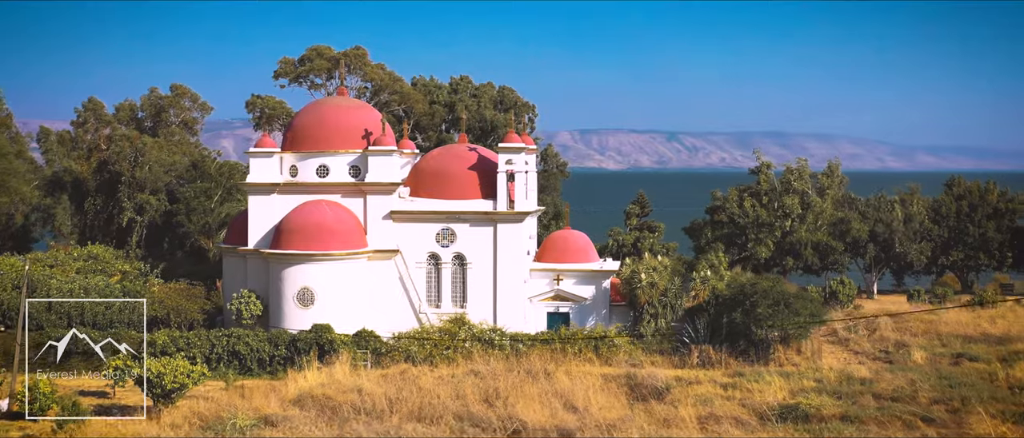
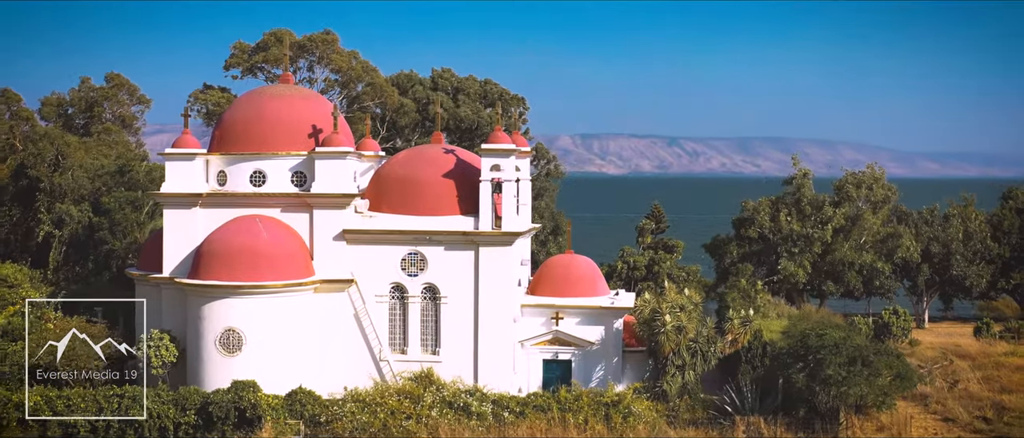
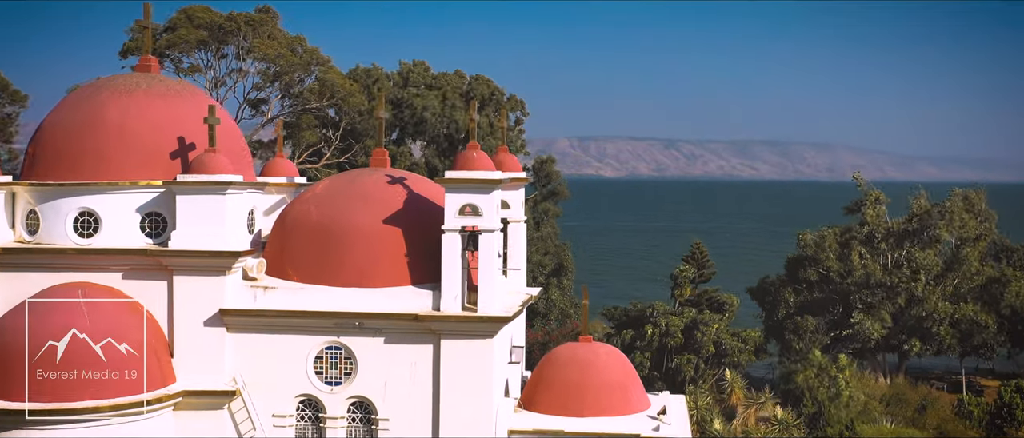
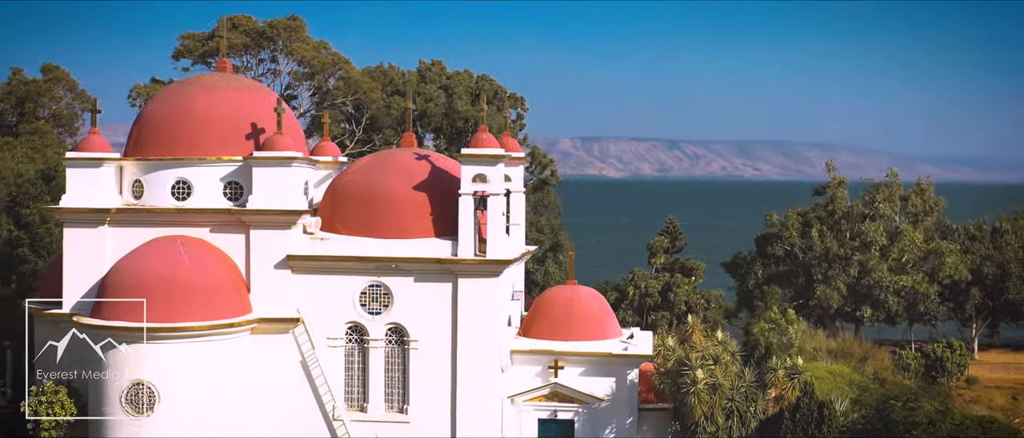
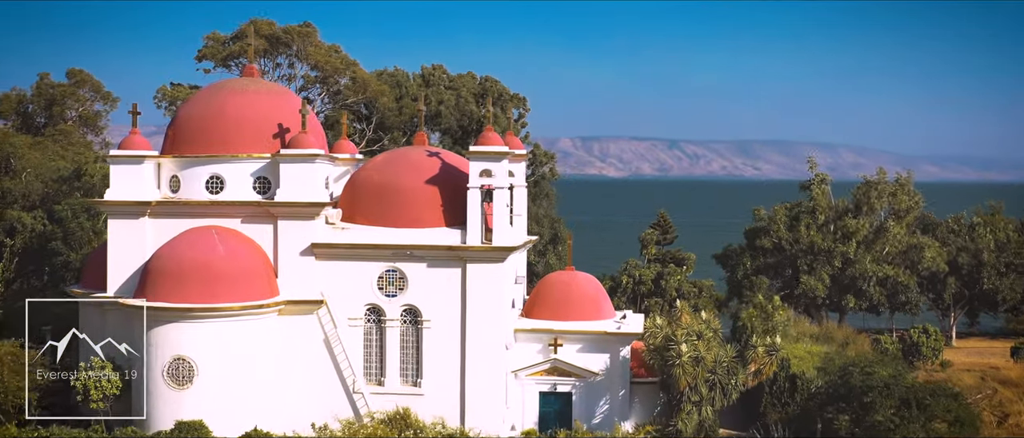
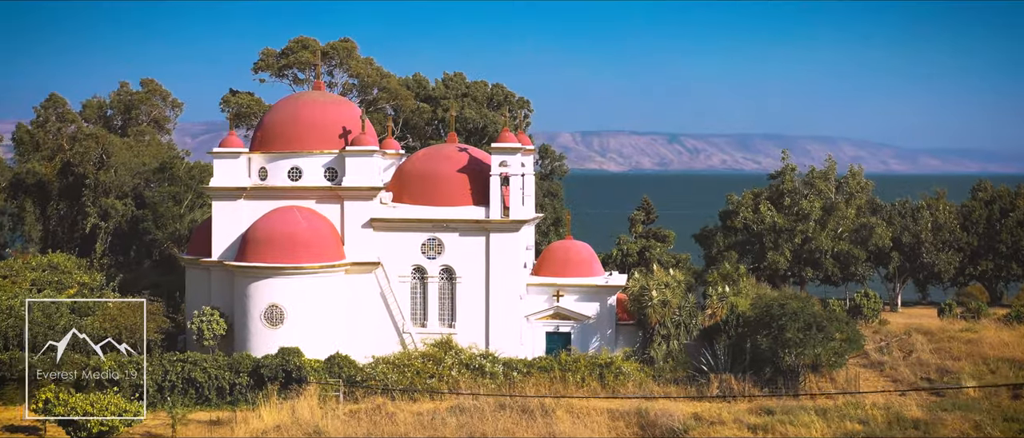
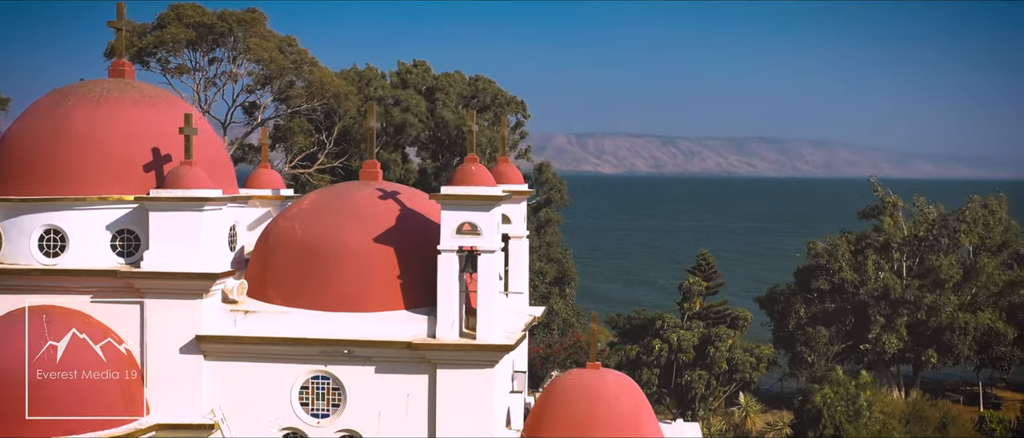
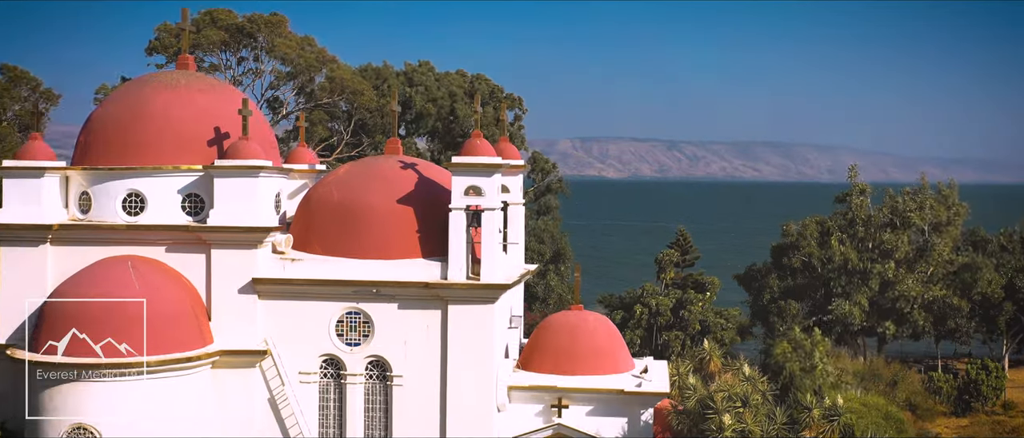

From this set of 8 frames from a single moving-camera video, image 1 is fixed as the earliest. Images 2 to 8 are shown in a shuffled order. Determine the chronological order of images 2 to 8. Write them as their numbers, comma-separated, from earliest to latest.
6, 2, 5, 4, 8, 3, 7
